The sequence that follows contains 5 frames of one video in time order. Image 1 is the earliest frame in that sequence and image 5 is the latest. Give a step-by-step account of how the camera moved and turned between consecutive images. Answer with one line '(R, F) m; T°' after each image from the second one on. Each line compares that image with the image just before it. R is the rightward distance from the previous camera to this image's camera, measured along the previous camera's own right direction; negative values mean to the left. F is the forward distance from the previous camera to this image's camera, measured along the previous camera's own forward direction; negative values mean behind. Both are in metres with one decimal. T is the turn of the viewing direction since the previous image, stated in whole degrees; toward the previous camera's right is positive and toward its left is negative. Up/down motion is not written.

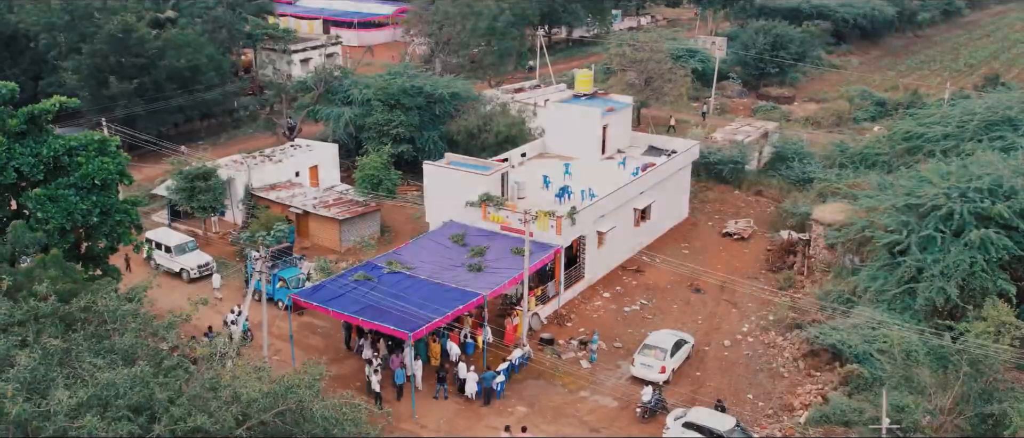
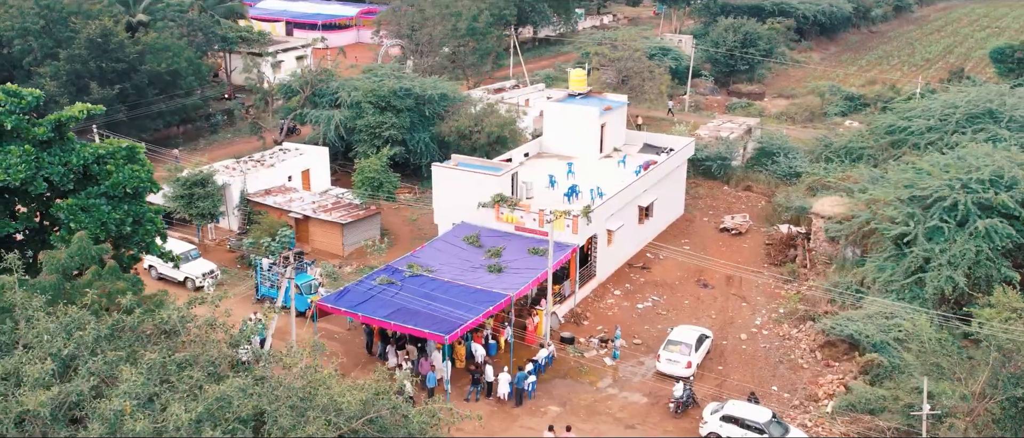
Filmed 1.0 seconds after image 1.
(-2.9, 0.0) m; +6°
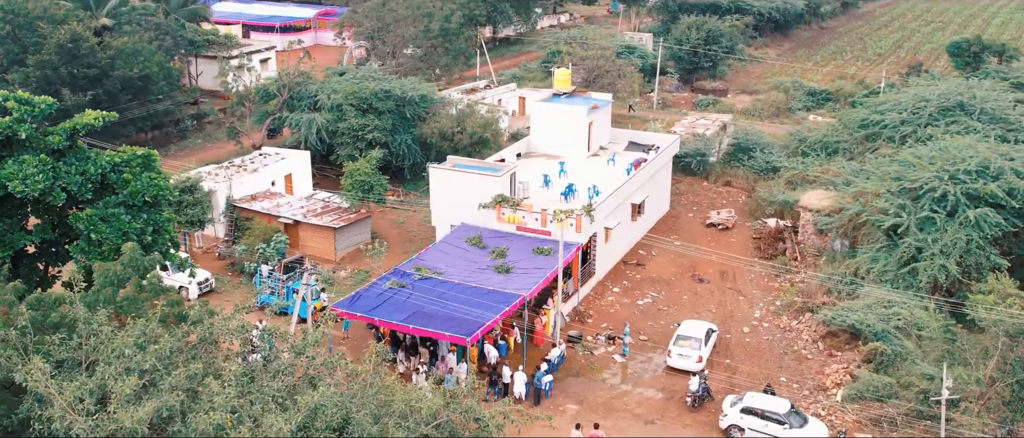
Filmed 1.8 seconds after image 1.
(-2.5, 0.0) m; +5°
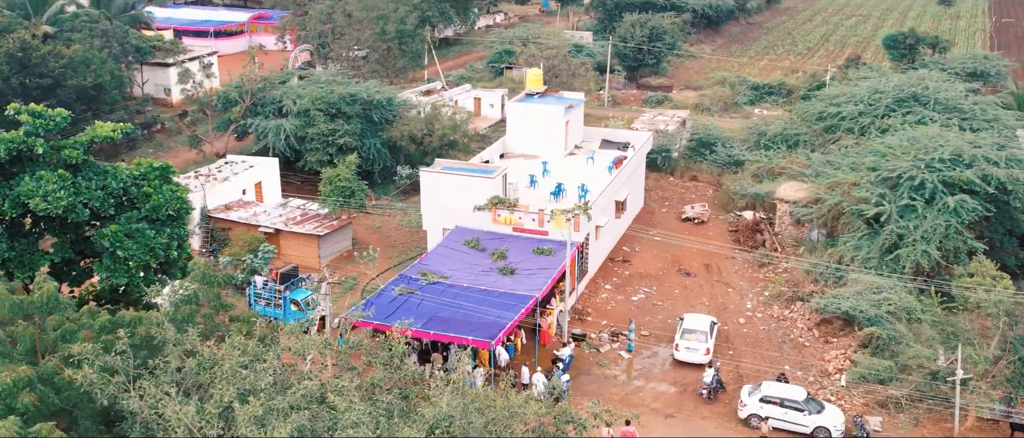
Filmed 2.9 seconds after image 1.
(-3.5, +0.3) m; +7°
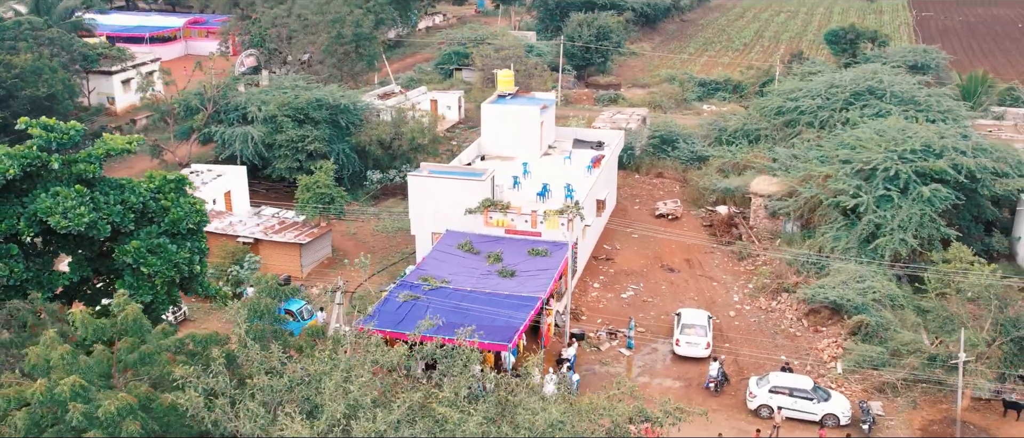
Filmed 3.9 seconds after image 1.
(-3.0, +0.3) m; +6°
